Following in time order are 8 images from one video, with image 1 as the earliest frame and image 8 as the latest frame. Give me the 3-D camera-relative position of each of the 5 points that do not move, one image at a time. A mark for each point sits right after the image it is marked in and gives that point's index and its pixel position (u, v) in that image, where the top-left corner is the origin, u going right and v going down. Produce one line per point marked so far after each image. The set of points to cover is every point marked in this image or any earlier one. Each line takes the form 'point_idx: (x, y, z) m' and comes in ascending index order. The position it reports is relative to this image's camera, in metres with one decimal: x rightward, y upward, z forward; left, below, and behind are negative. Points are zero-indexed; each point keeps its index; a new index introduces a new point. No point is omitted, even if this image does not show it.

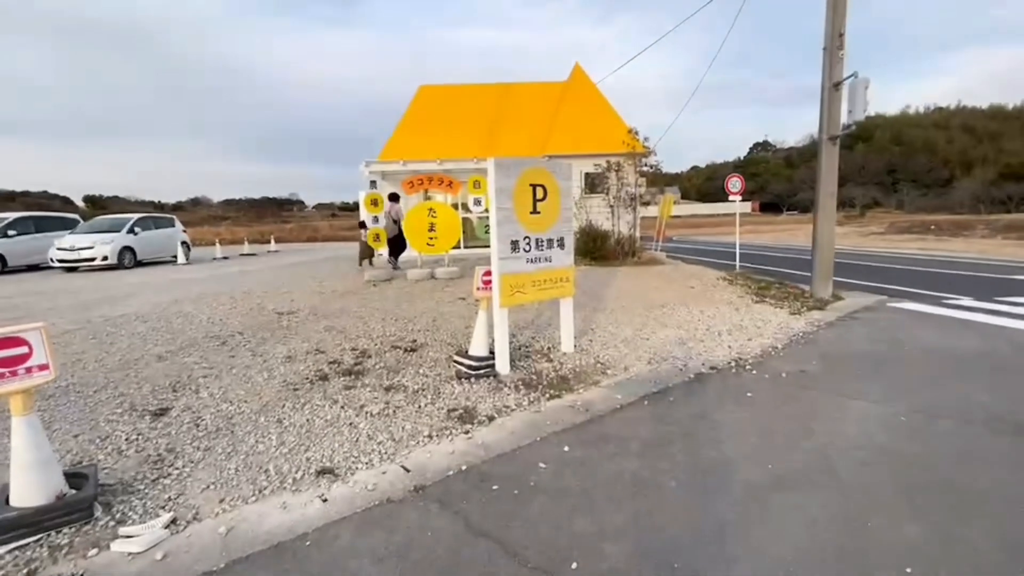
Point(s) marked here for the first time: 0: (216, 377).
0: (-3.2, -1.0, +5.2) m
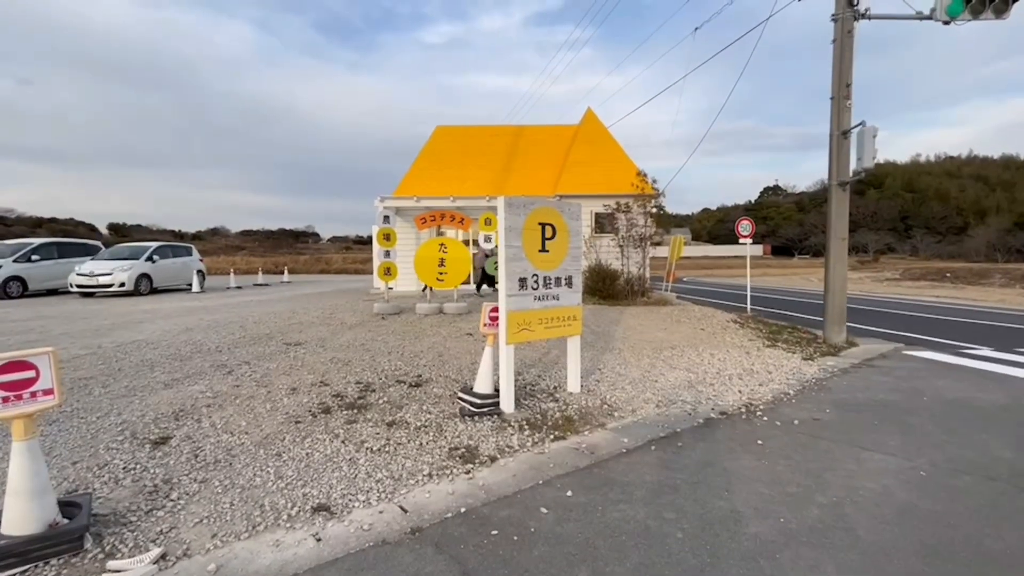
0: (-3.2, -1.3, +5.1) m
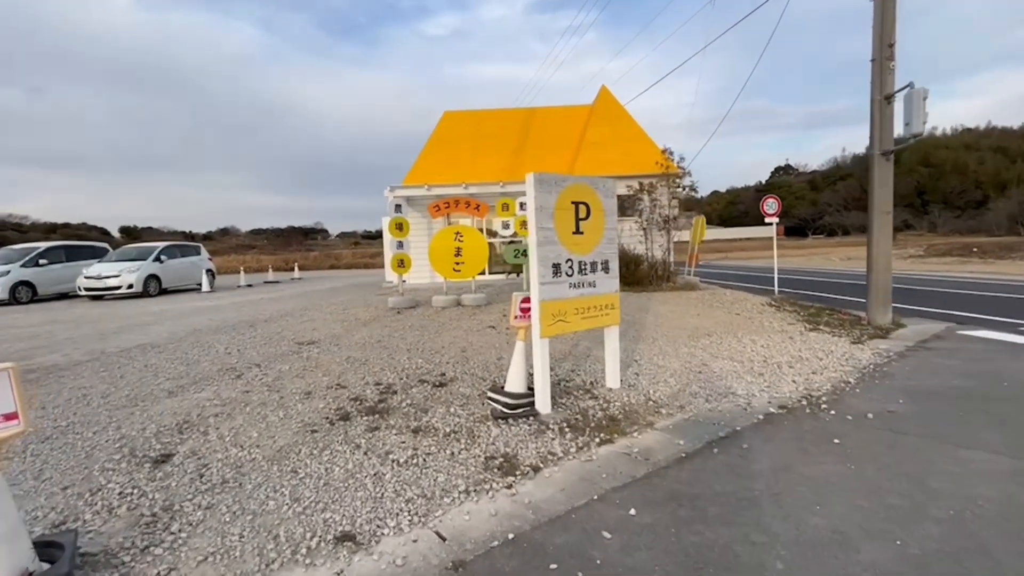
0: (-2.8, -1.3, +4.7) m
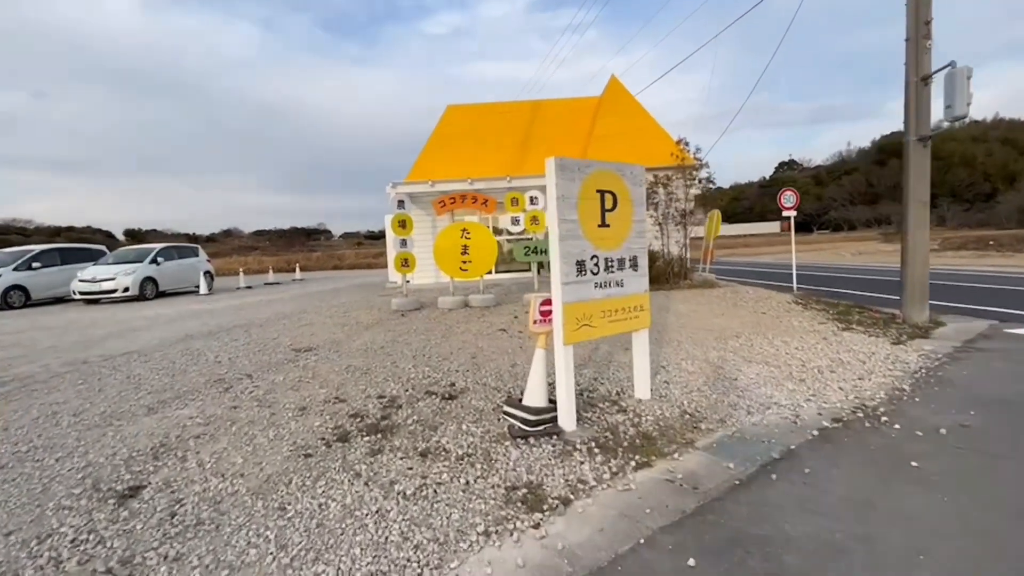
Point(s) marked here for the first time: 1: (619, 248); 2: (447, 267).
0: (-2.6, -1.3, +4.1) m
1: (+1.0, +0.4, +4.6) m
2: (-1.3, +0.4, +9.2) m
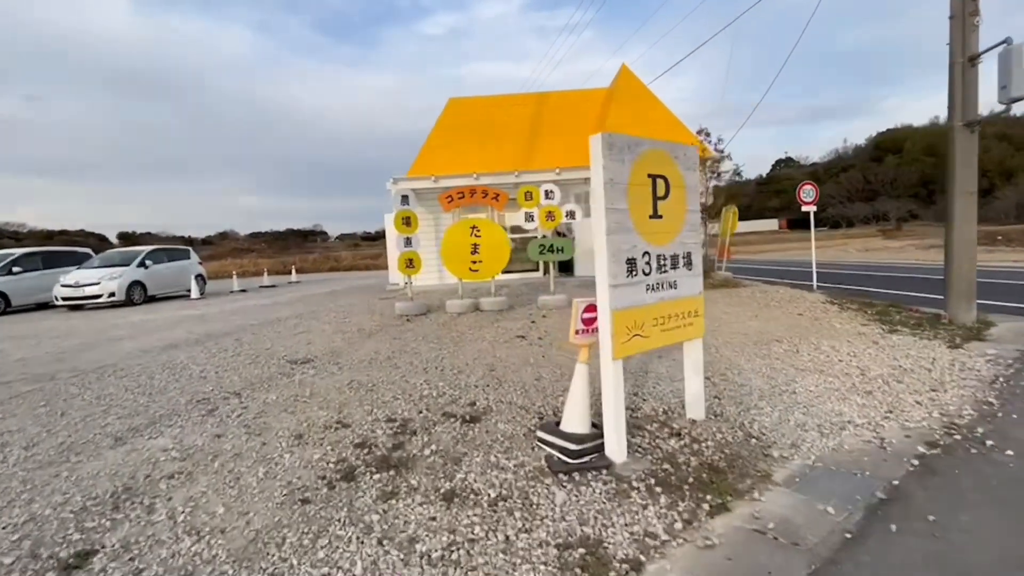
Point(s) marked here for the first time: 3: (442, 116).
0: (-2.3, -1.3, +3.4) m
1: (+1.3, +0.4, +3.9) m
2: (-1.0, +0.4, +8.5) m
3: (-2.2, +5.4, +14.8) m
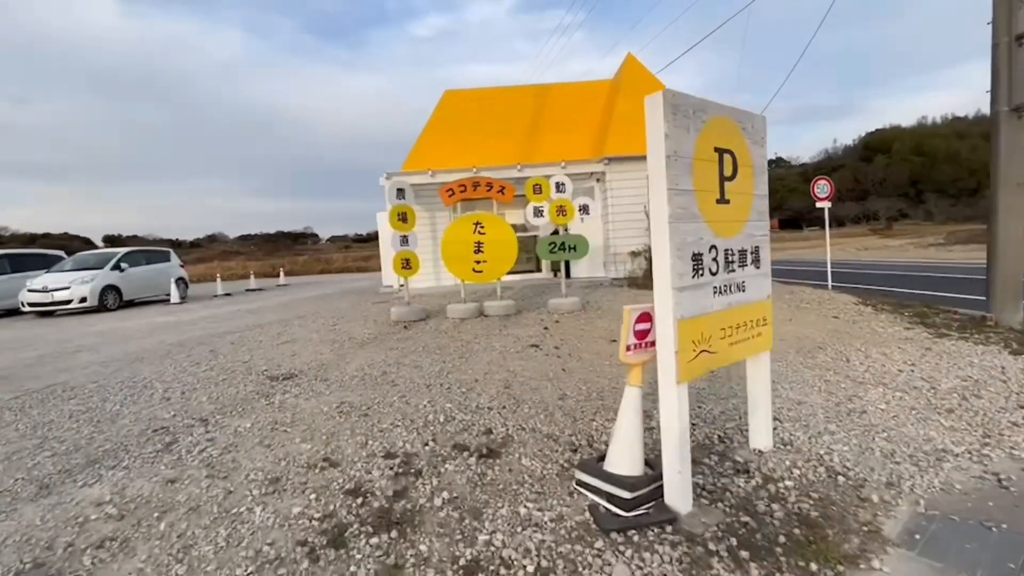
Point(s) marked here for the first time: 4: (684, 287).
0: (-2.1, -1.4, +2.6) m
1: (+1.5, +0.4, +3.2) m
2: (-0.9, +0.3, +7.7) m
3: (-2.2, +5.3, +14.0) m
4: (+1.0, 0.0, +2.8) m
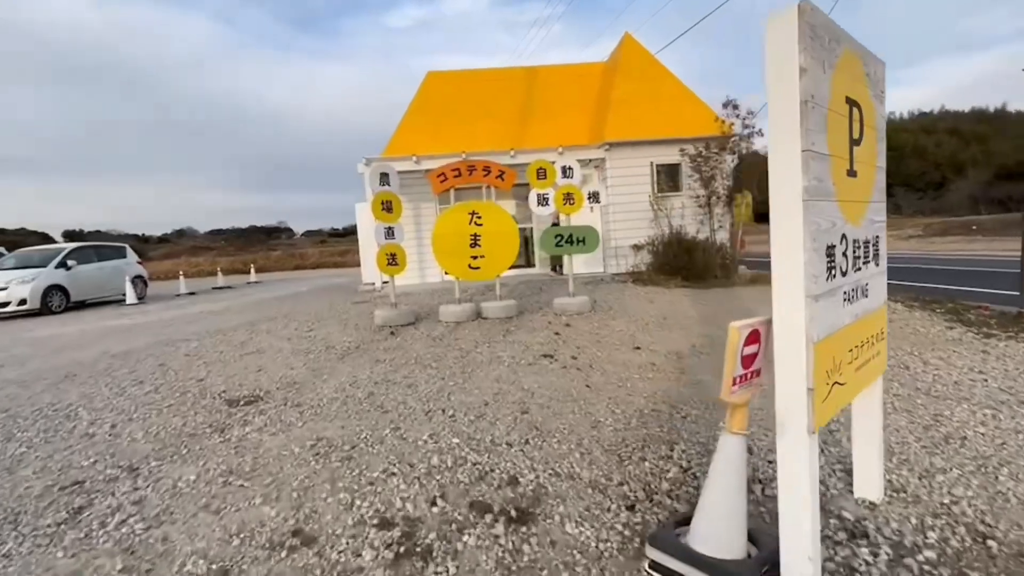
0: (-1.8, -1.5, +1.6) m
1: (+1.7, +0.3, +2.3) m
2: (-0.9, +0.3, +6.7) m
3: (-2.5, +5.4, +12.9) m
4: (+1.2, 0.0, +1.9) m
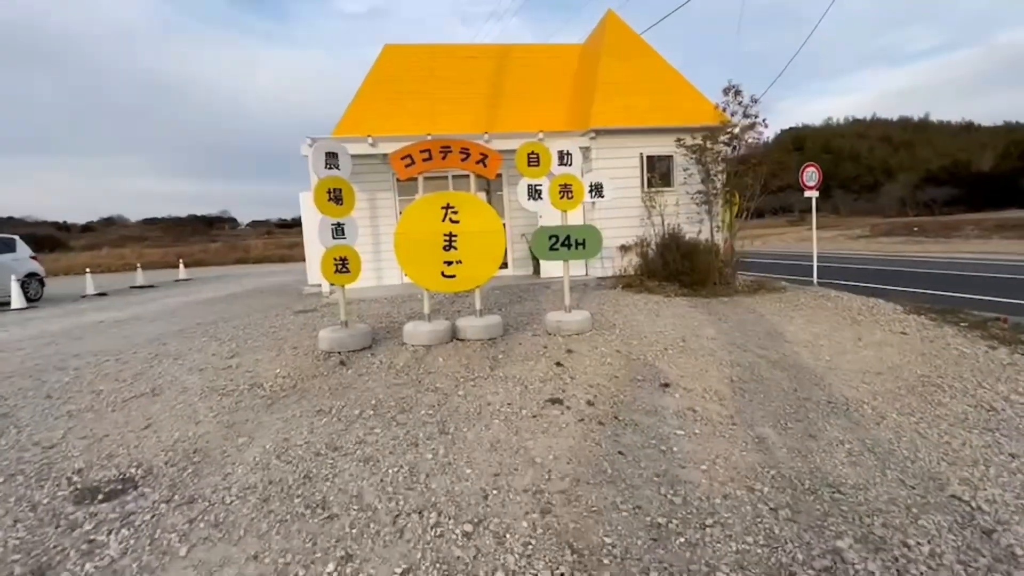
0: (-1.5, -1.7, +0.1) m
1: (+1.9, +0.1, +1.1) m
2: (-1.0, +0.2, +5.3) m
3: (-3.2, +5.3, +11.3) m
4: (+1.5, -0.2, +0.7) m
